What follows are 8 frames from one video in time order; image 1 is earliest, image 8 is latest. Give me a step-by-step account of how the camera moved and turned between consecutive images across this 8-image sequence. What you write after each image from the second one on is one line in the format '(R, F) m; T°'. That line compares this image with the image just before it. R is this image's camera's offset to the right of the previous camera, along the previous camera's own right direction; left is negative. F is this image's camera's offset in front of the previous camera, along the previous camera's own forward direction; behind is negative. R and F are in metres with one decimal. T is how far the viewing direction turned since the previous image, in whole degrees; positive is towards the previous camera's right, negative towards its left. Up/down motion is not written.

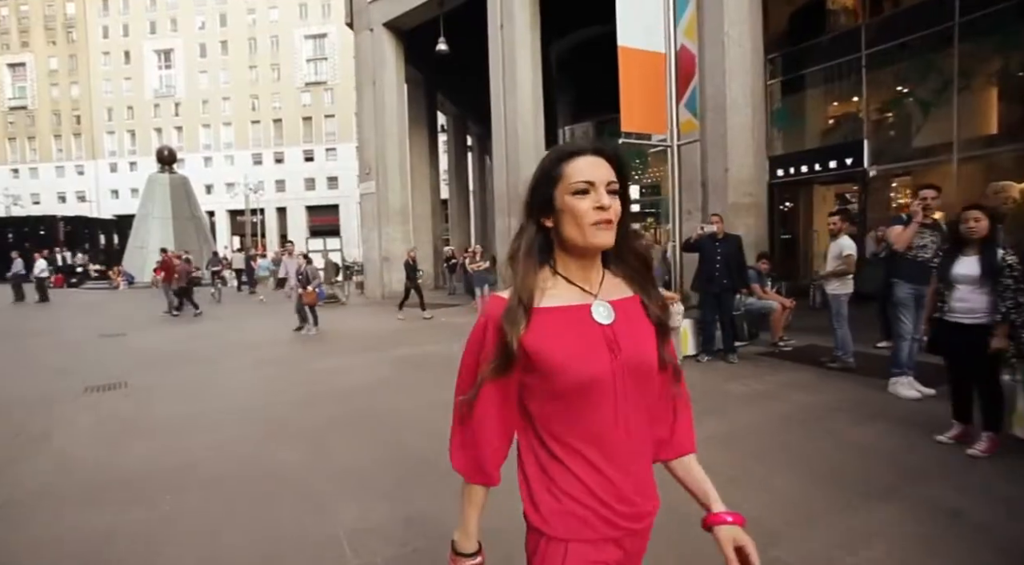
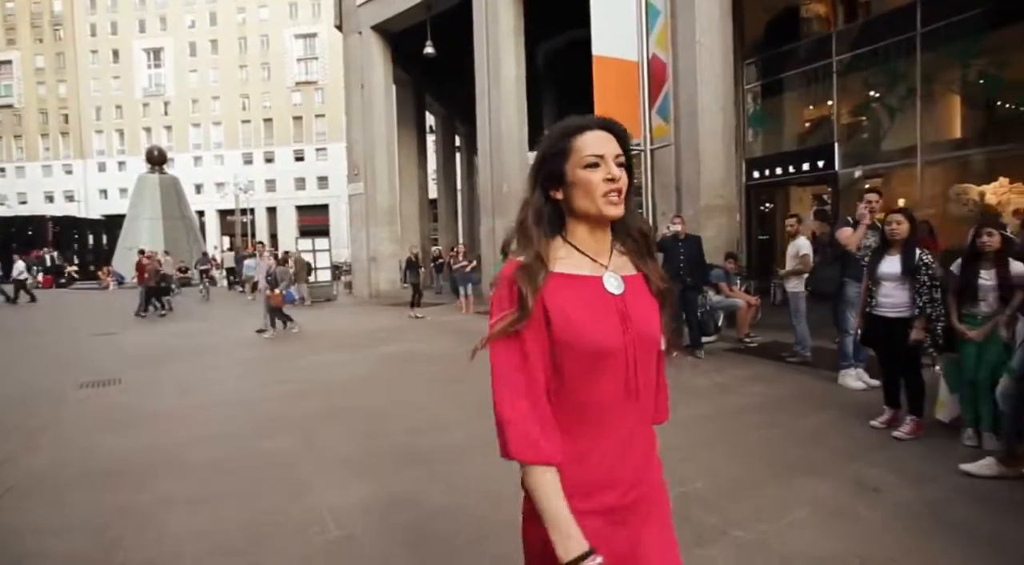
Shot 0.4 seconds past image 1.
(+0.2, -0.5) m; +1°
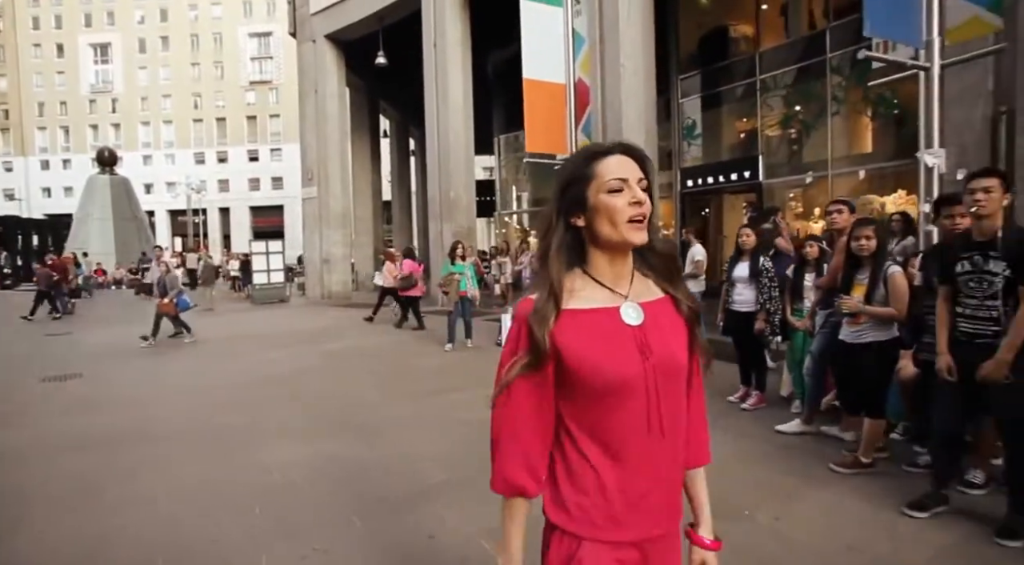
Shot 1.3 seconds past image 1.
(+0.4, -1.2) m; +4°
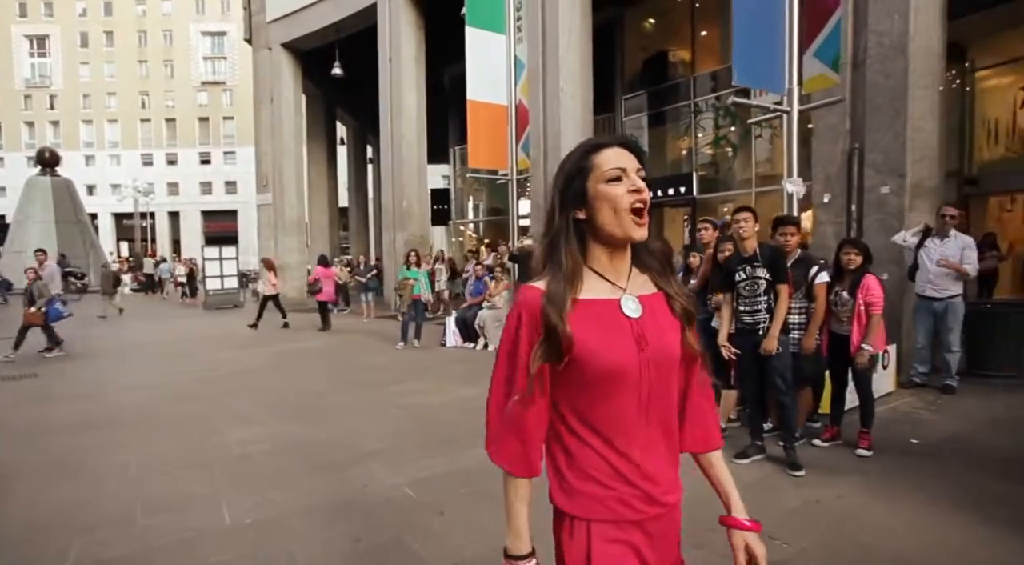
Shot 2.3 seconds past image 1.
(+0.3, -1.1) m; +4°
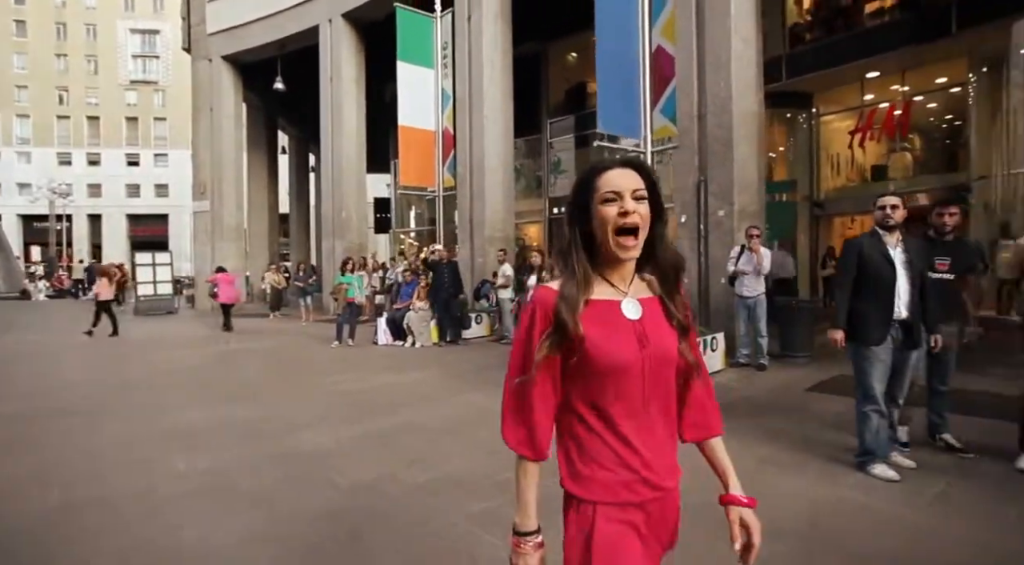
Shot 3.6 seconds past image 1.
(+0.4, -1.9) m; +5°
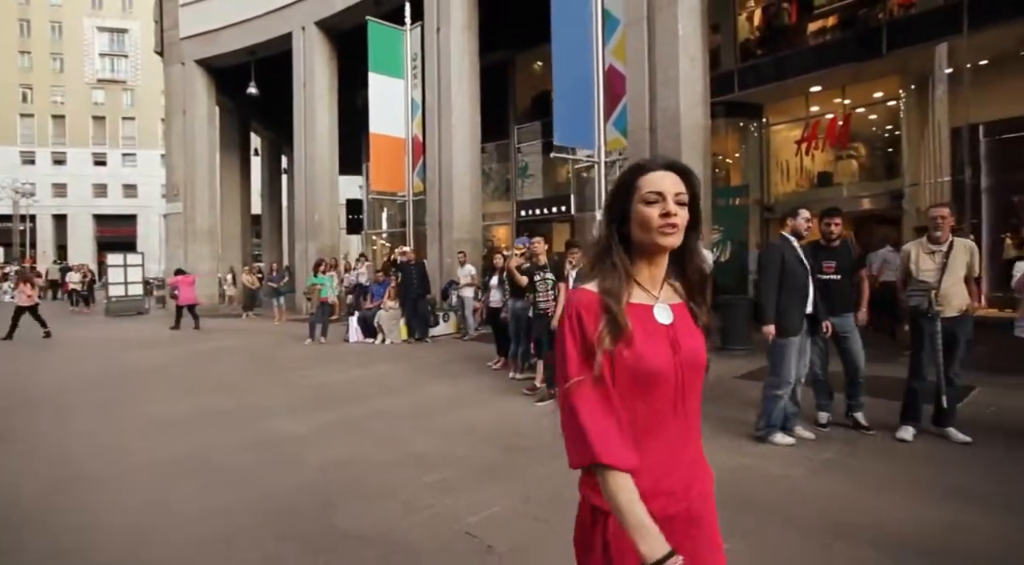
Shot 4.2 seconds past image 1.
(+0.2, -0.7) m; +2°
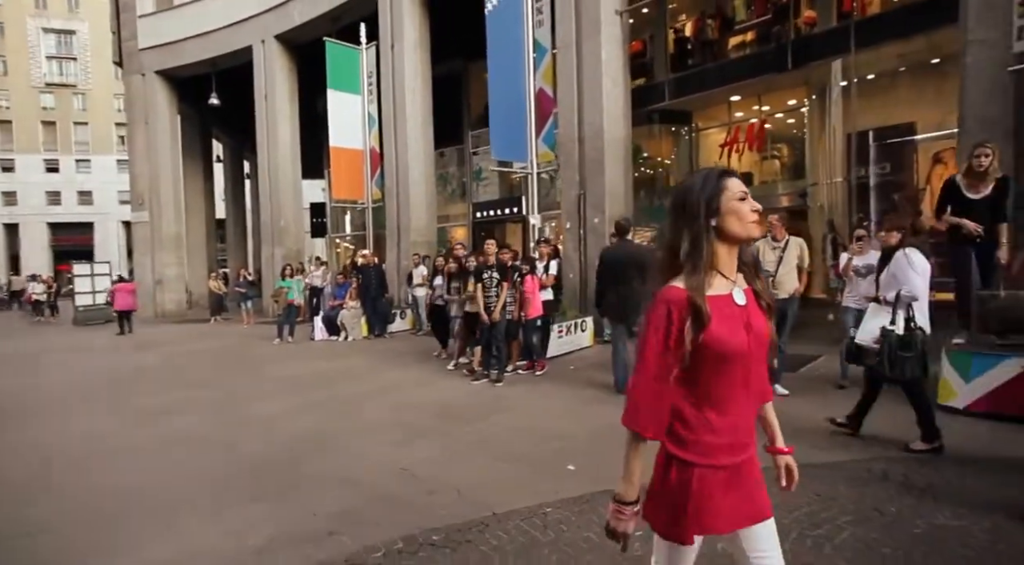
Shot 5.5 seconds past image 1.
(+0.4, -1.4) m; +3°
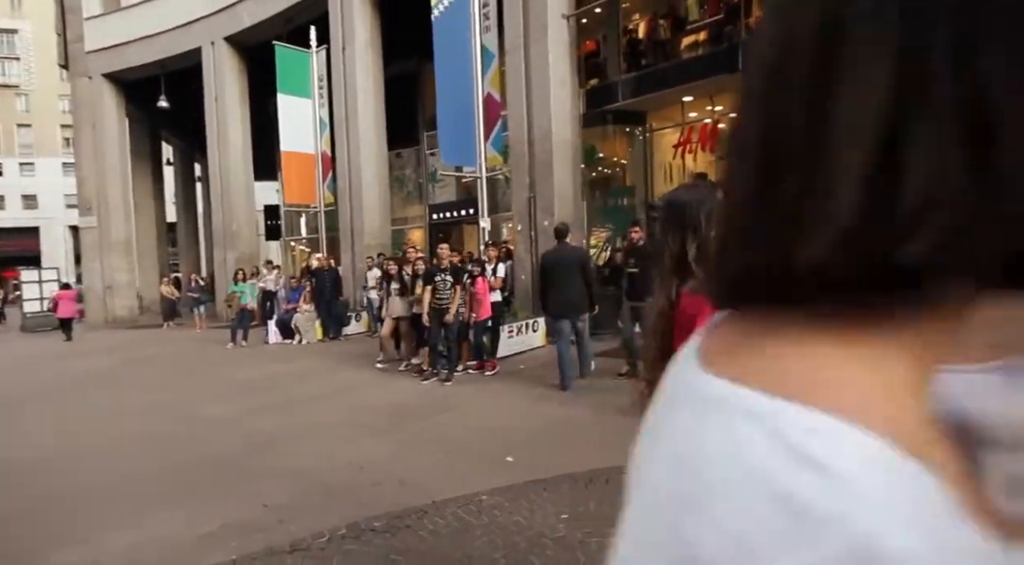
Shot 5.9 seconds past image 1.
(+0.2, -0.2) m; +3°
